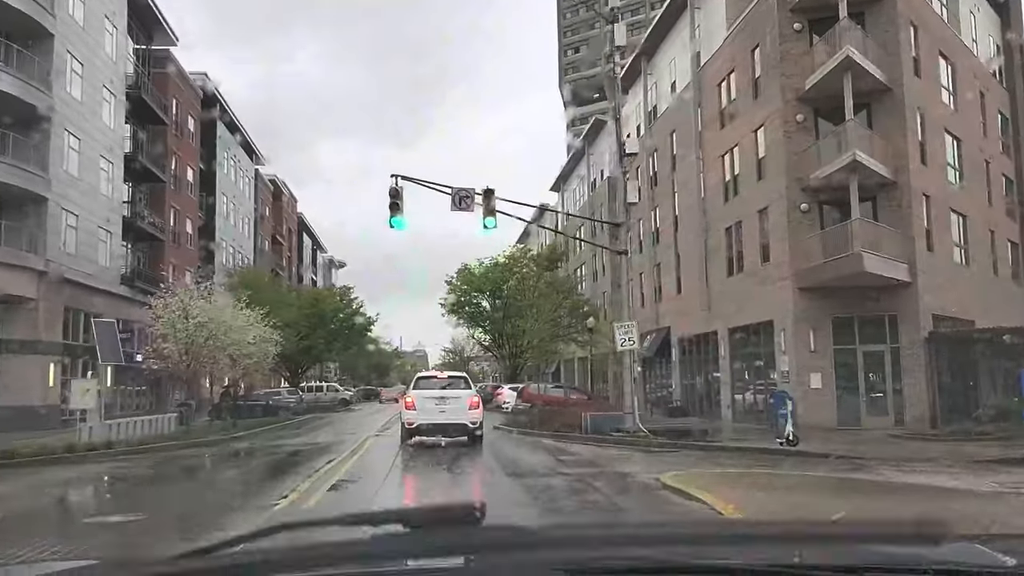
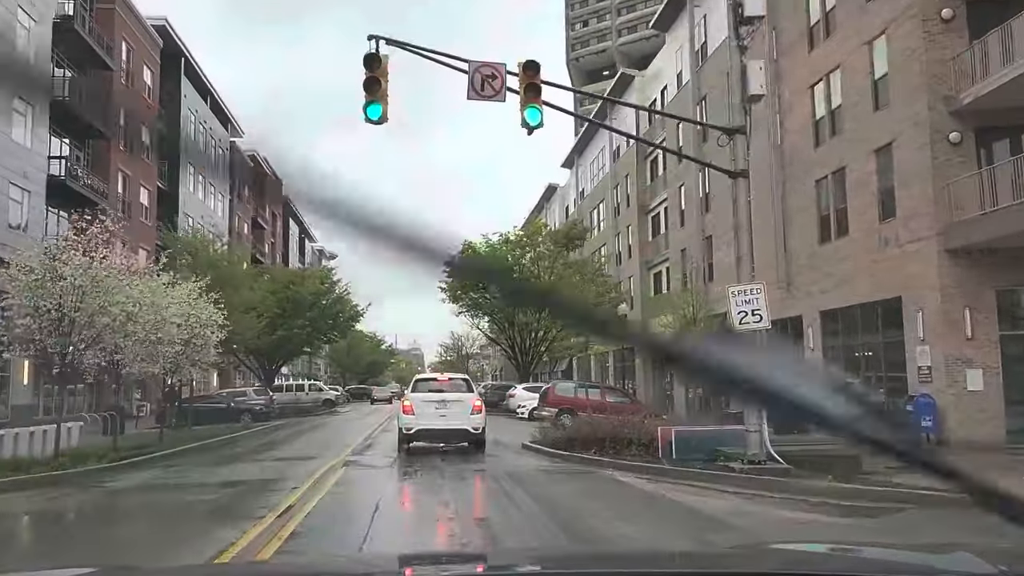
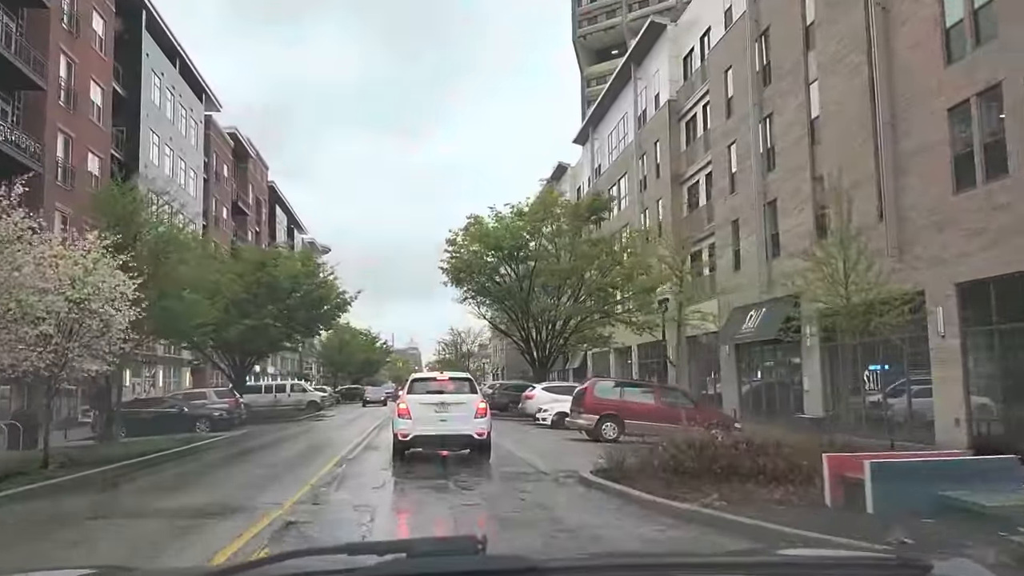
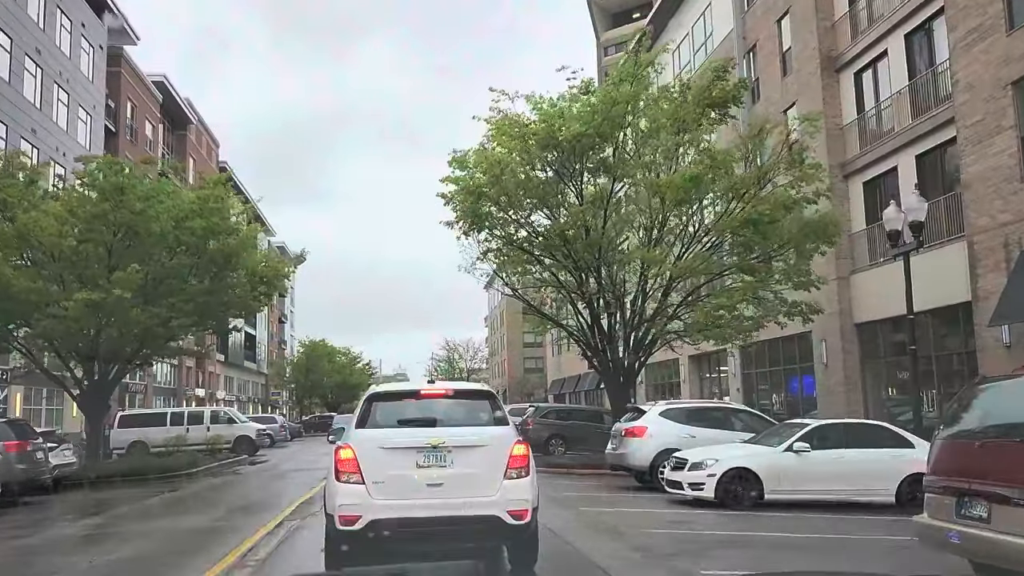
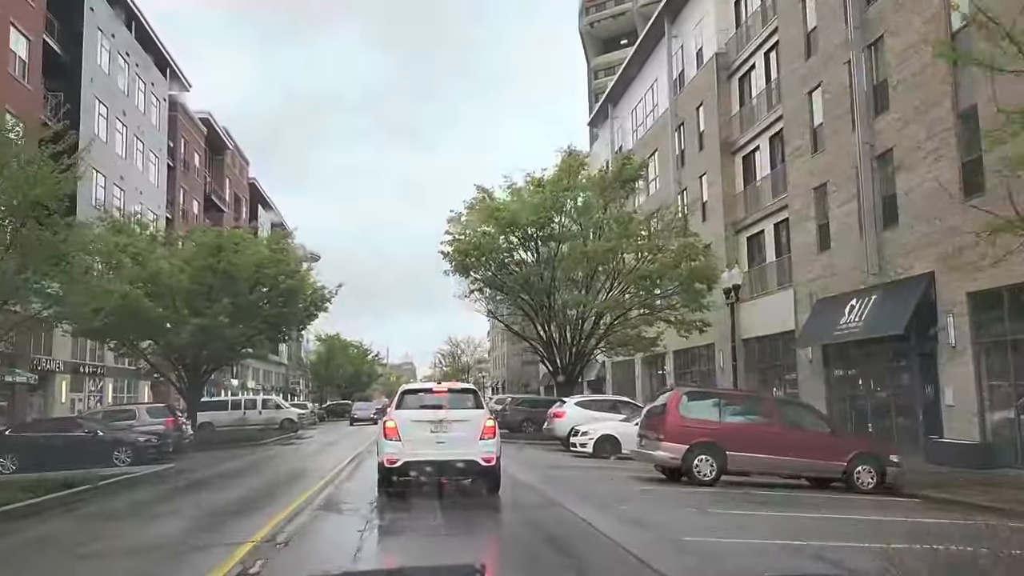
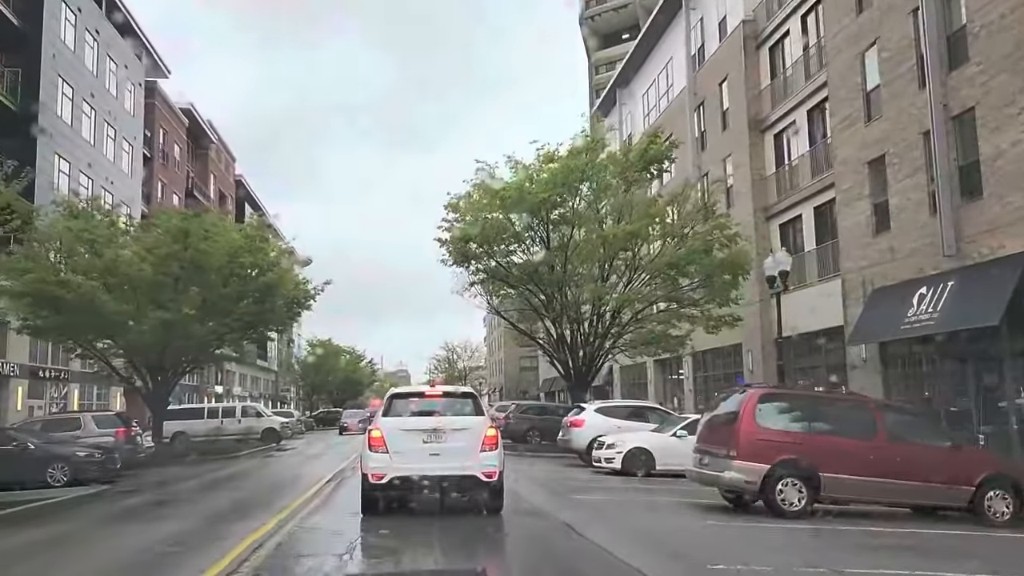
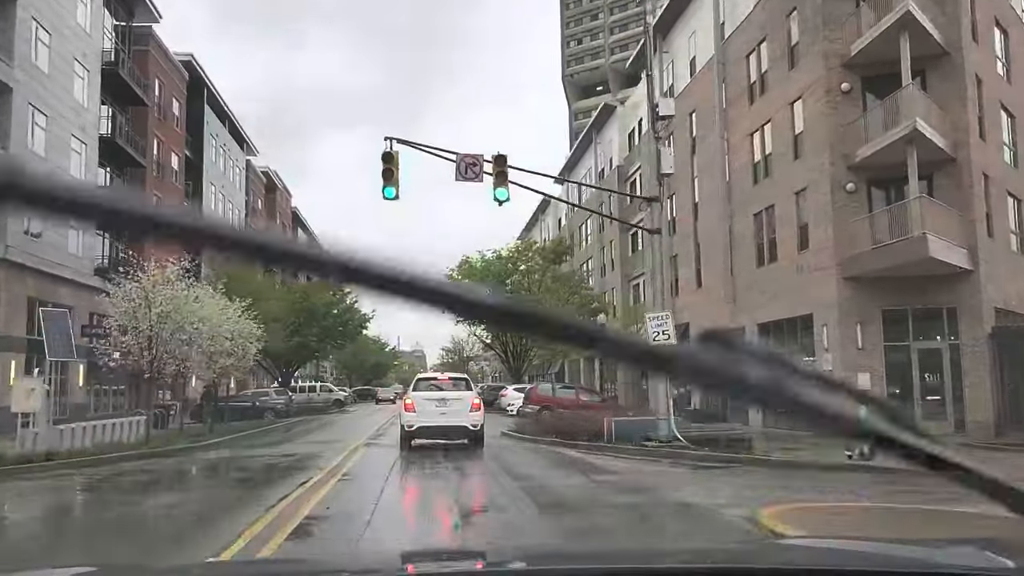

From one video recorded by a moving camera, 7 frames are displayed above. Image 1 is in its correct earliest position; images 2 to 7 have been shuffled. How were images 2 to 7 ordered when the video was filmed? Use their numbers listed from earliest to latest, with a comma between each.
7, 2, 3, 5, 6, 4
